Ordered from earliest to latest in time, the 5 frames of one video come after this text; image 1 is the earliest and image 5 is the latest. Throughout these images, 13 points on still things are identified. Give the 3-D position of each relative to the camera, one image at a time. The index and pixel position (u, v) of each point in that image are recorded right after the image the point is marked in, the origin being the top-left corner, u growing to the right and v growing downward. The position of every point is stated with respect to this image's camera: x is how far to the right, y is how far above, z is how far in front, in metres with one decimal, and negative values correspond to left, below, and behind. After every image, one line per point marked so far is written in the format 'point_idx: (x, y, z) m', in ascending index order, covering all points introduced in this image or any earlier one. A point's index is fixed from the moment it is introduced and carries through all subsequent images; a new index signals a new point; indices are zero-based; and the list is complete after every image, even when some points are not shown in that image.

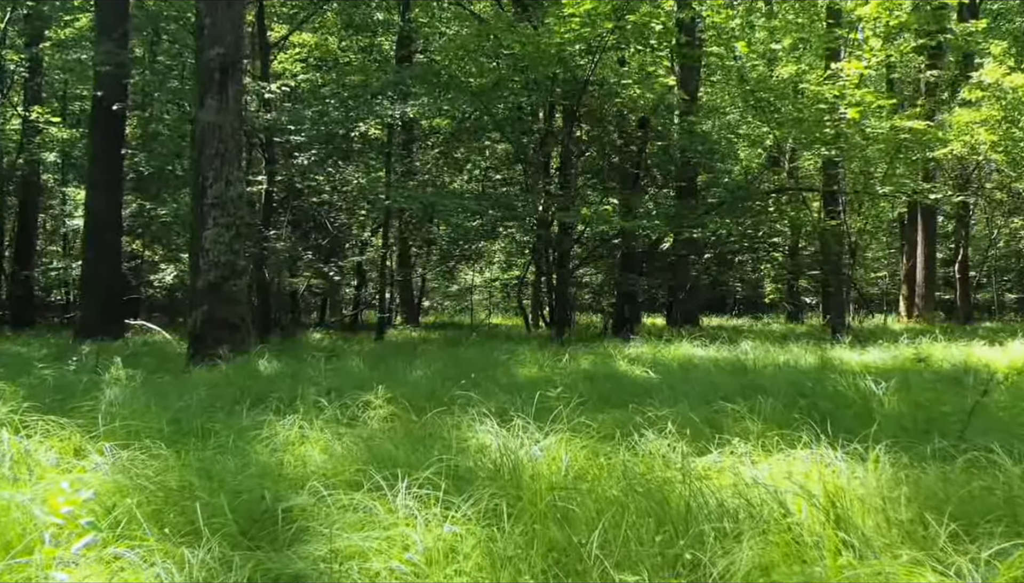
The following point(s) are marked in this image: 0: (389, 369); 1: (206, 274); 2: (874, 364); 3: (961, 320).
0: (-1.0, -0.6, +6.3) m
1: (-2.8, +0.2, +7.1) m
2: (+3.3, -0.7, +7.0) m
3: (+10.5, -0.7, +17.9) m
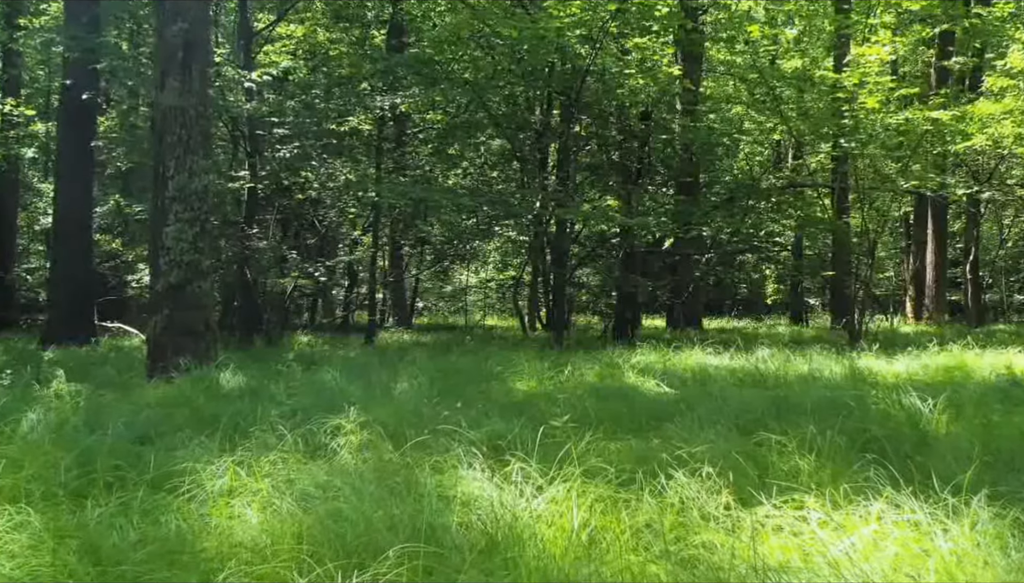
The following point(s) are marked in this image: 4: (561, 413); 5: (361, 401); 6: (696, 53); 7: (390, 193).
0: (-1.0, -0.7, +5.6) m
1: (-2.8, +0.1, +6.3) m
2: (+3.3, -0.7, +6.3) m
3: (+10.4, -0.7, +17.3) m
4: (+0.3, -0.7, +4.3) m
5: (-0.9, -0.7, +4.6) m
6: (+3.1, +4.0, +12.9) m
7: (-1.6, +1.3, +10.3) m
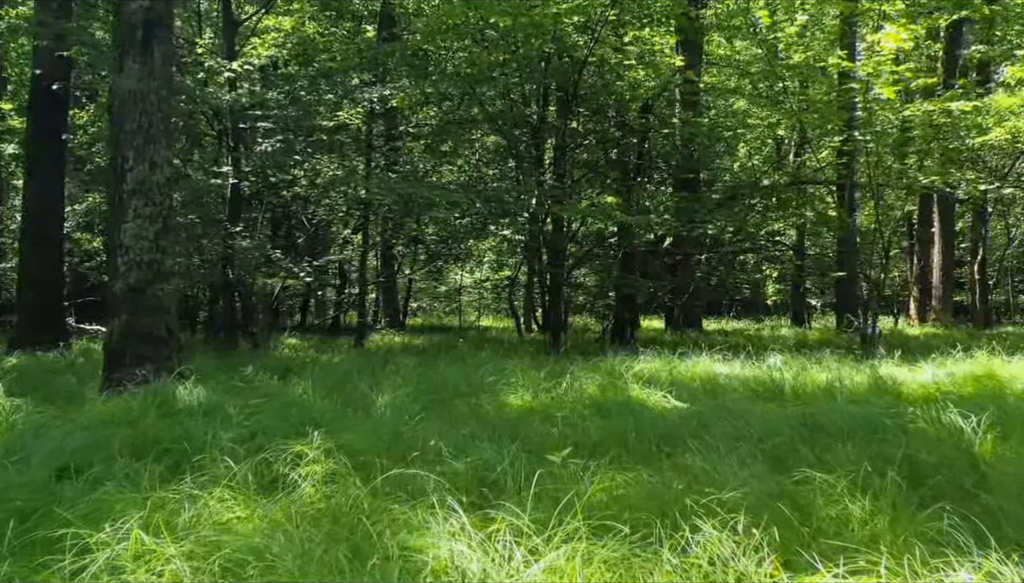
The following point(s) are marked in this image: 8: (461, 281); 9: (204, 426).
0: (-1.1, -0.7, +5.1) m
1: (-2.9, +0.1, +5.8) m
2: (+3.2, -0.7, +5.8) m
3: (+10.2, -0.7, +16.8) m
4: (+0.2, -0.7, +3.8) m
5: (-1.0, -0.7, +4.0) m
6: (+3.0, +4.0, +12.3) m
7: (-1.7, +1.3, +9.7) m
8: (-1.0, +0.2, +15.2) m
9: (-1.5, -0.7, +3.8) m
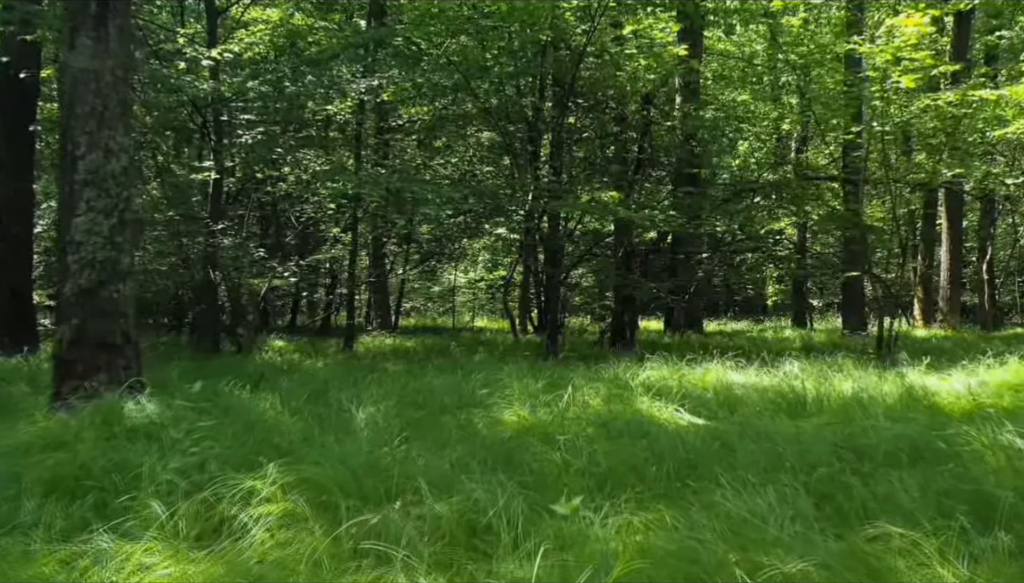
0: (-1.1, -0.7, +4.5) m
1: (-2.9, +0.1, +5.2) m
2: (+3.2, -0.7, +5.2) m
3: (+10.1, -0.7, +16.3) m
4: (+0.2, -0.8, +3.2) m
5: (-1.0, -0.7, +3.5) m
6: (+2.9, +4.0, +11.8) m
7: (-1.8, +1.3, +9.1) m
8: (-1.1, +0.2, +14.6) m
9: (-1.6, -0.7, +3.2) m
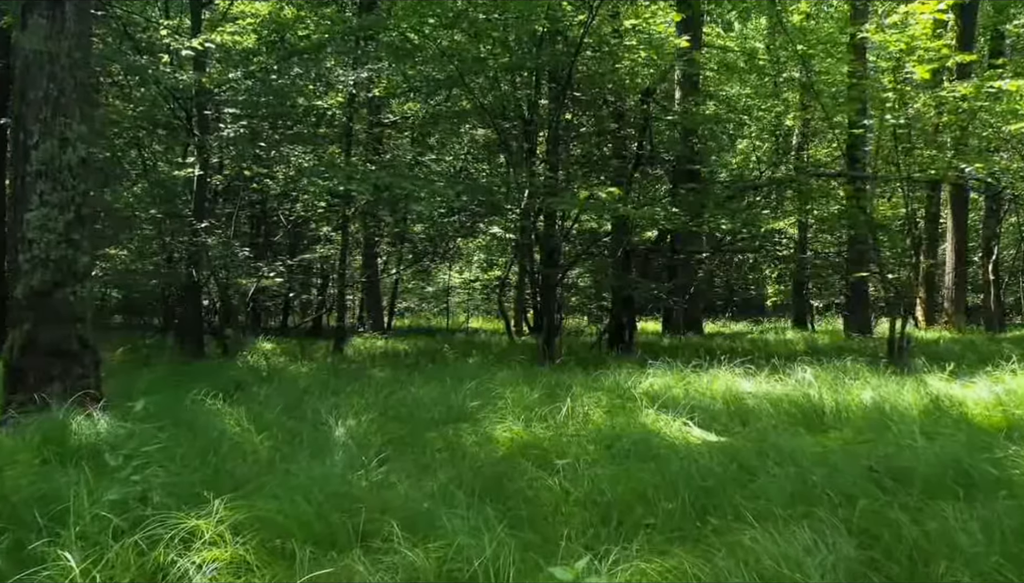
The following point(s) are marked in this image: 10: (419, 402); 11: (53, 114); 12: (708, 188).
0: (-1.2, -0.7, +4.0) m
1: (-3.0, +0.1, +4.7) m
2: (+3.1, -0.7, +4.8) m
3: (+10.0, -0.7, +15.9) m
4: (+0.2, -0.8, +2.8) m
5: (-1.0, -0.7, +3.0) m
6: (+2.8, +4.0, +11.4) m
7: (-1.8, +1.3, +8.7) m
8: (-1.2, +0.2, +14.2) m
9: (-1.6, -0.7, +2.8) m
10: (-0.6, -0.7, +4.8) m
11: (-2.9, +1.1, +4.8) m
12: (+2.5, +1.3, +9.8) m
